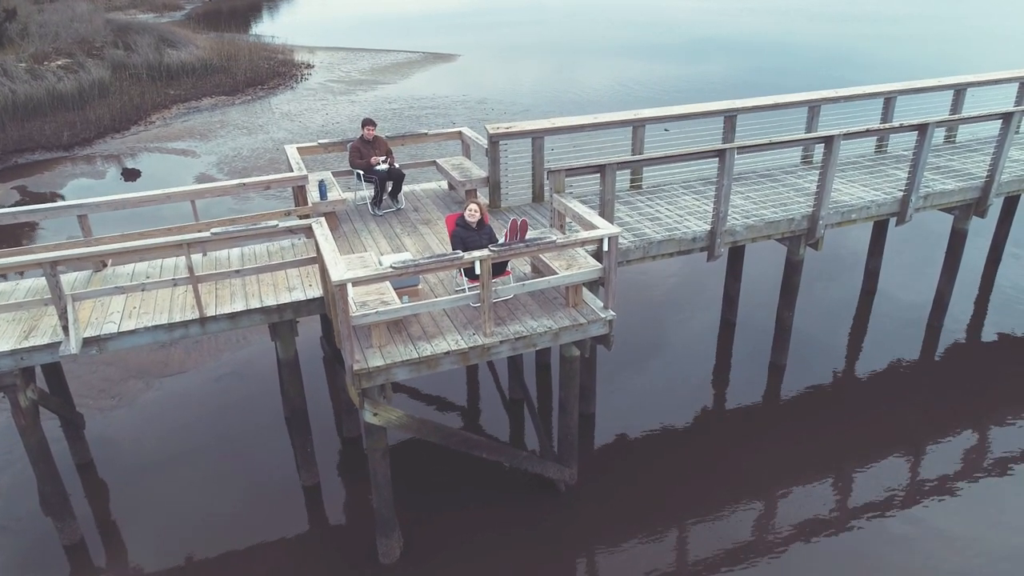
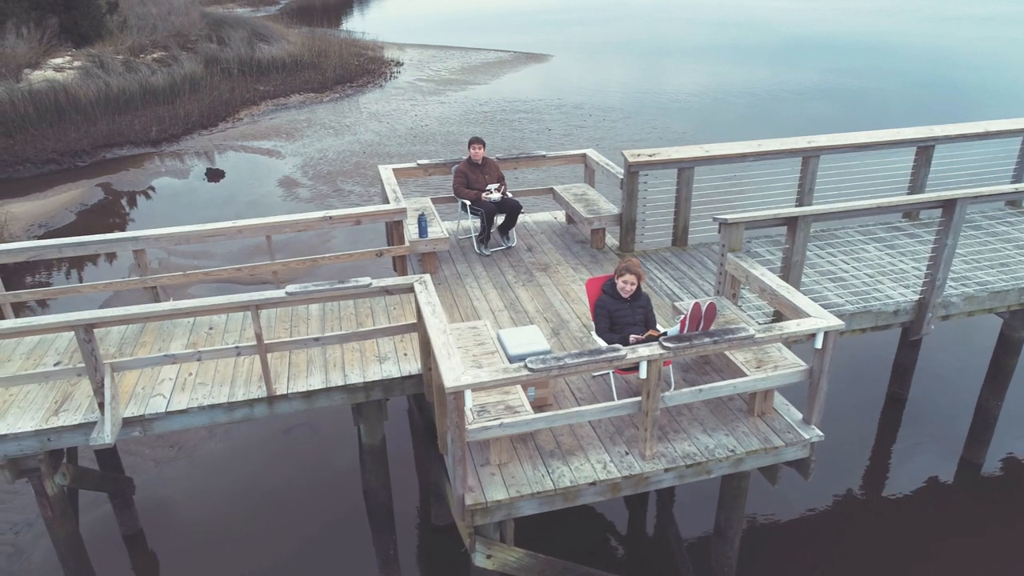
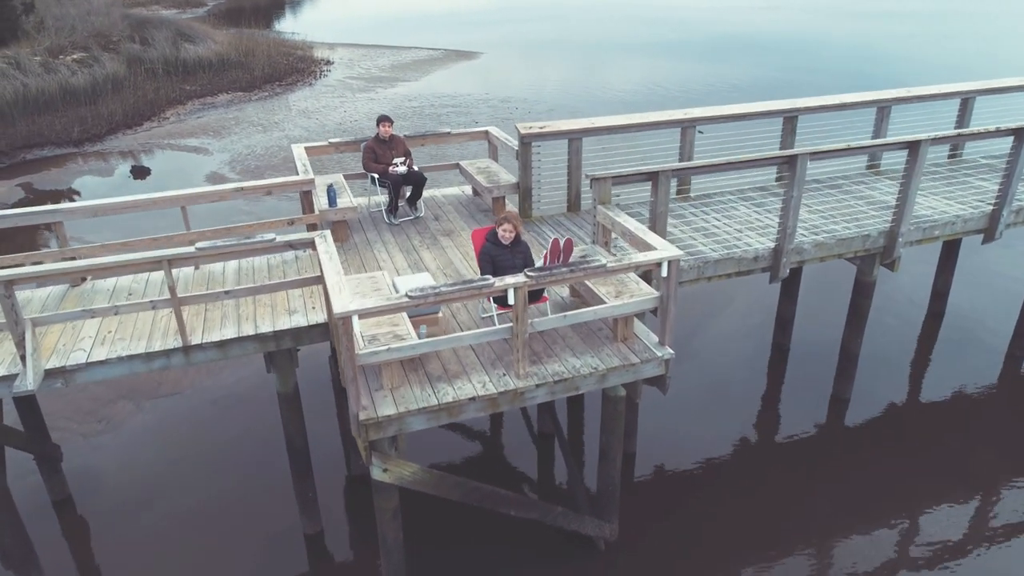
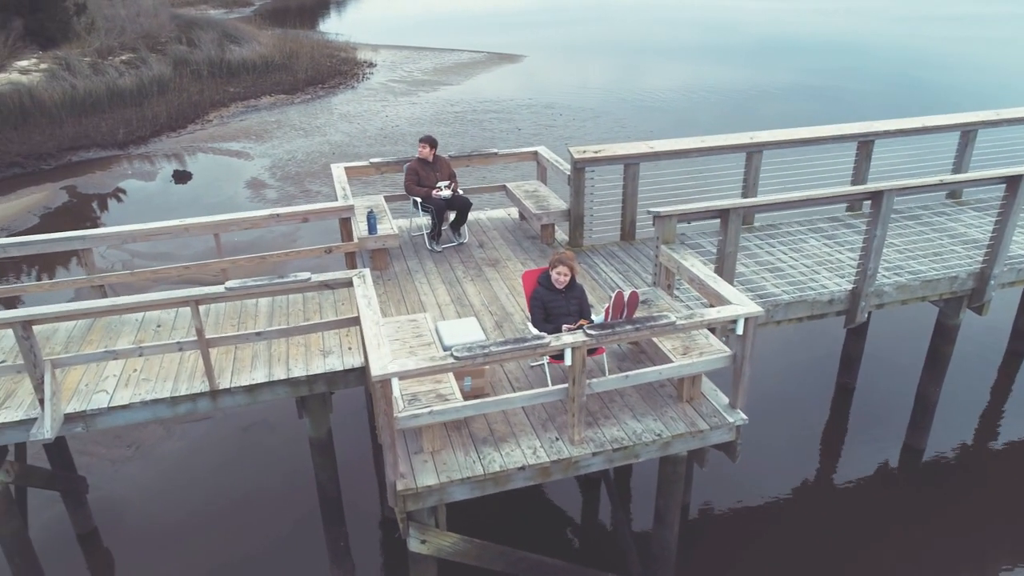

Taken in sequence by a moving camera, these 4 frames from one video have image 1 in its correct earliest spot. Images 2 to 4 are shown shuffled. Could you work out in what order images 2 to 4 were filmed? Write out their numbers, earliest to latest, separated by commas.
3, 4, 2
